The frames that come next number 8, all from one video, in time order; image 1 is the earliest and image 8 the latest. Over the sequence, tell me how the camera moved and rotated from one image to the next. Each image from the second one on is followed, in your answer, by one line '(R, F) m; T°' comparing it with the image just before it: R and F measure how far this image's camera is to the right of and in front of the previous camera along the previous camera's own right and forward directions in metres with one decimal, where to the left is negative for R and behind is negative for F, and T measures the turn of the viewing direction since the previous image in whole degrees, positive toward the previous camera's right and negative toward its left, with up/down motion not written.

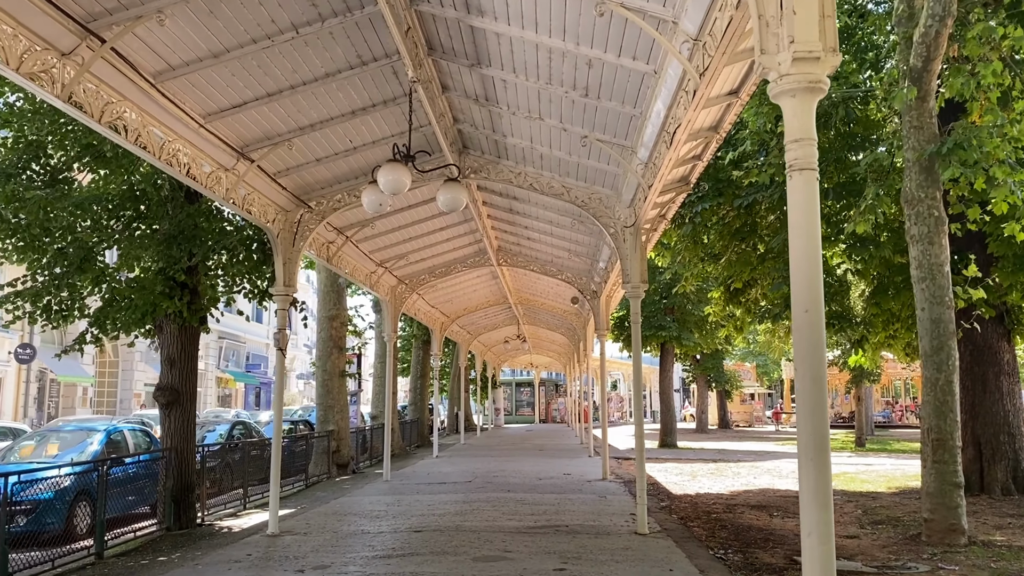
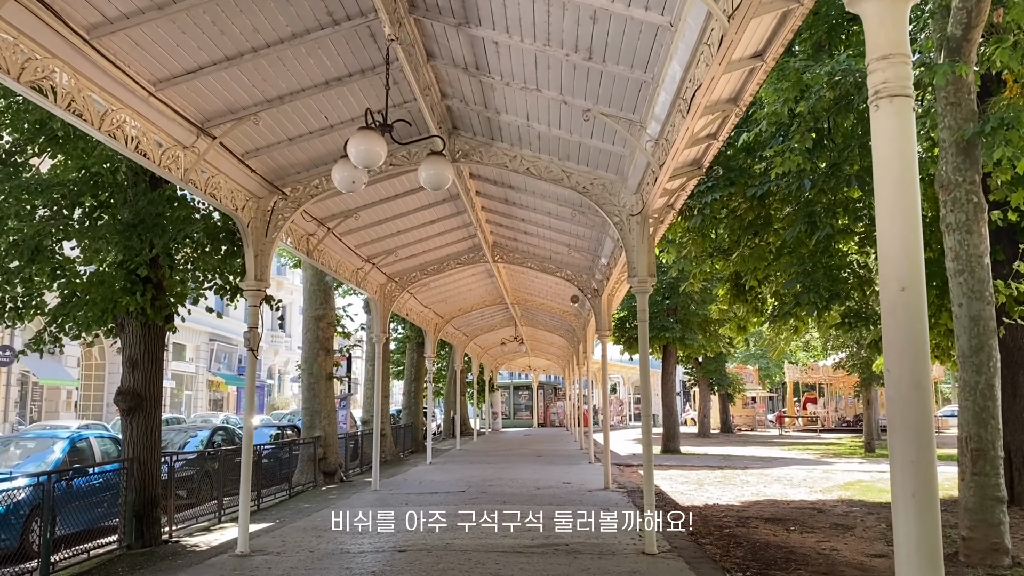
(0.0, +0.8) m; 0°
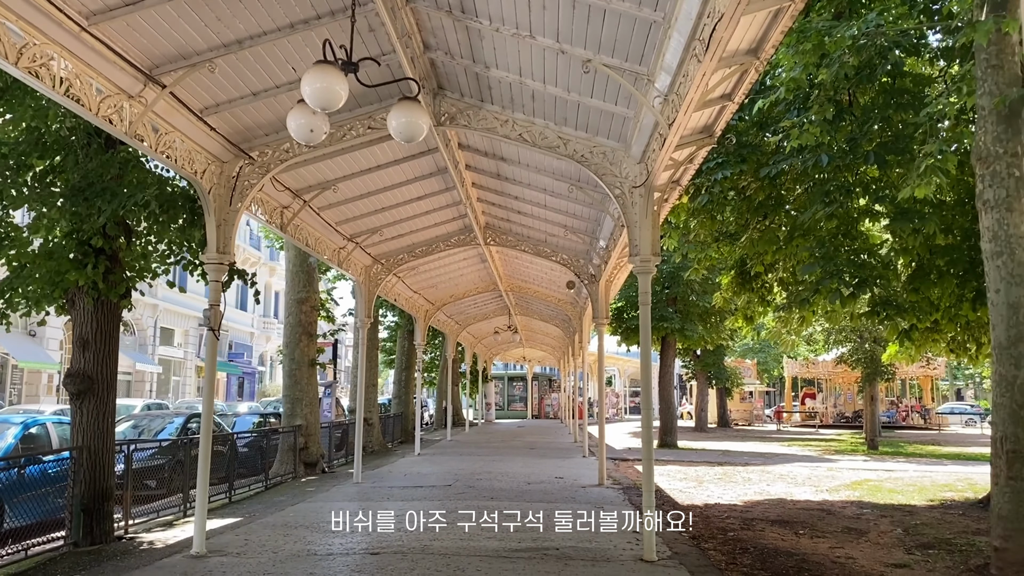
(+0.1, +0.8) m; 0°
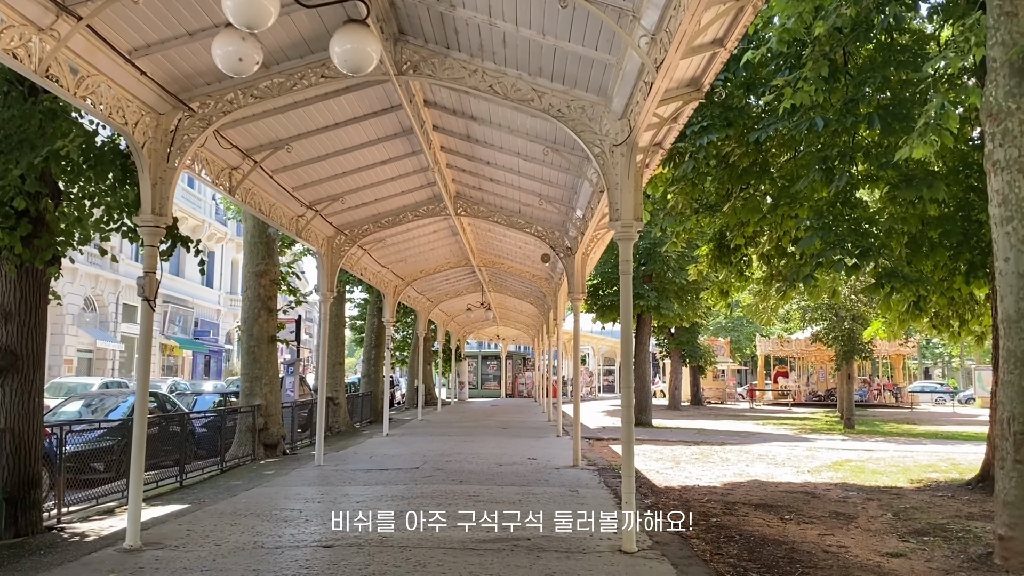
(0.0, +0.7) m; +2°
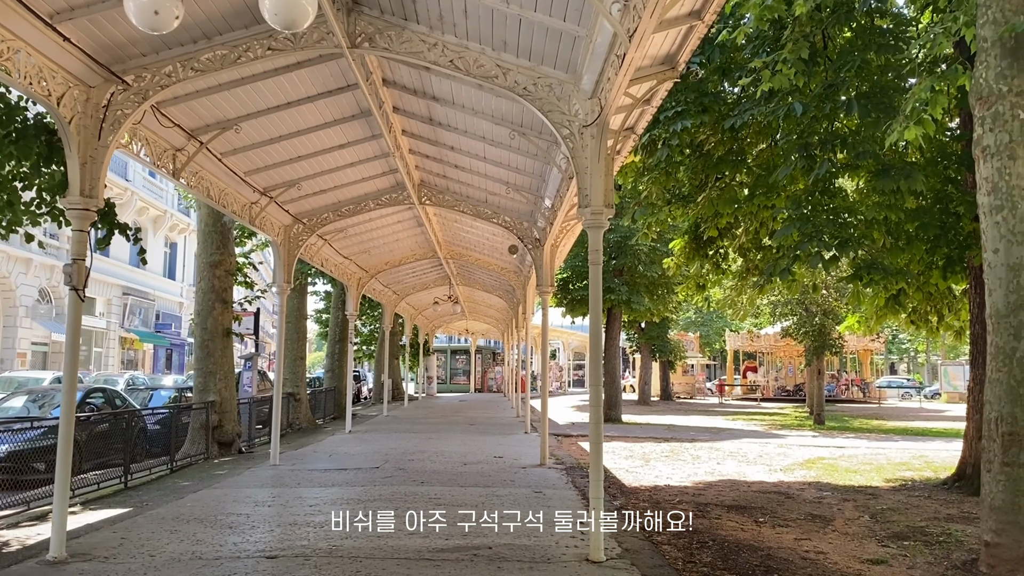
(+0.1, +0.5) m; +2°
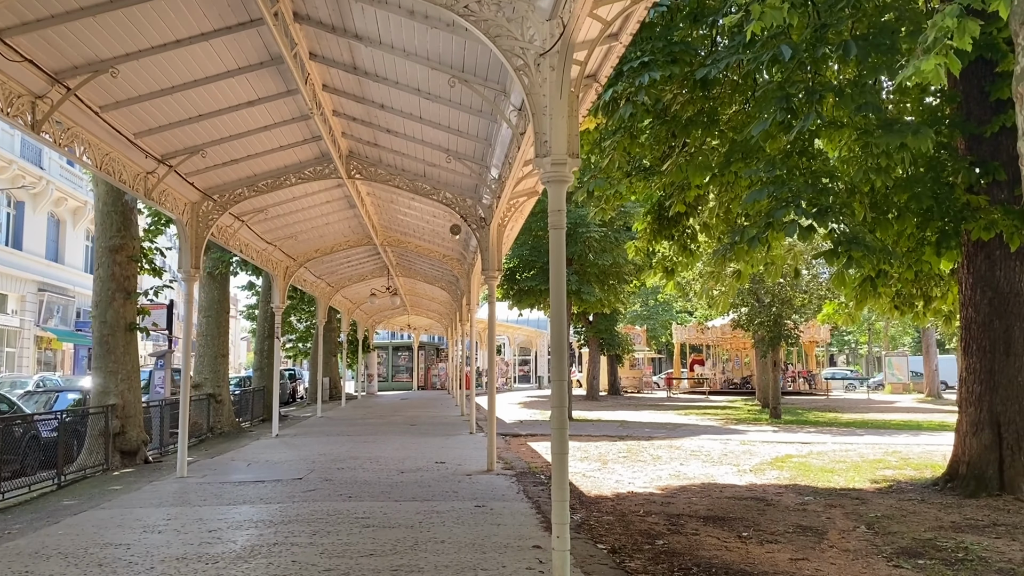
(0.0, +1.3) m; +4°
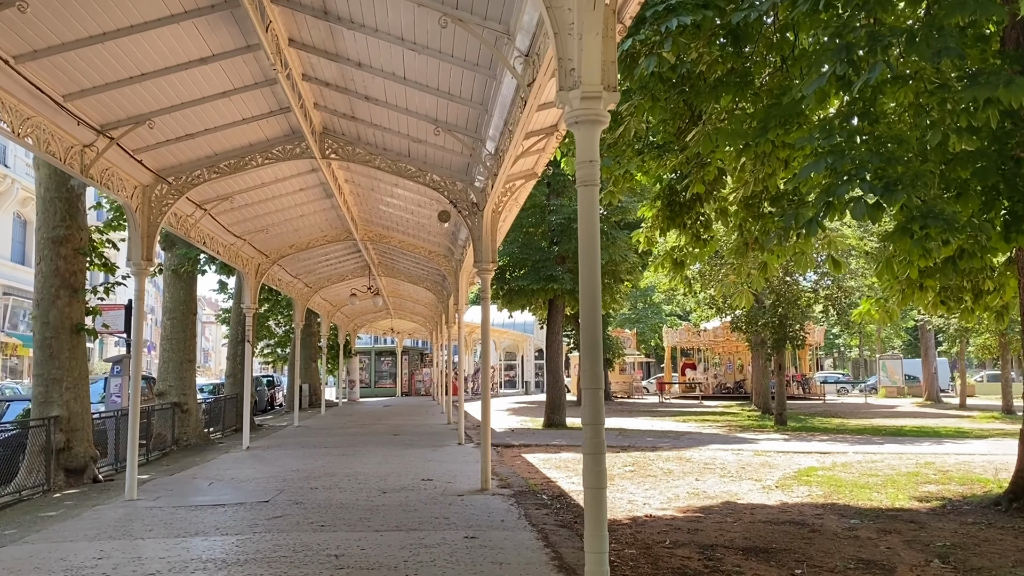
(-0.2, +1.3) m; +1°
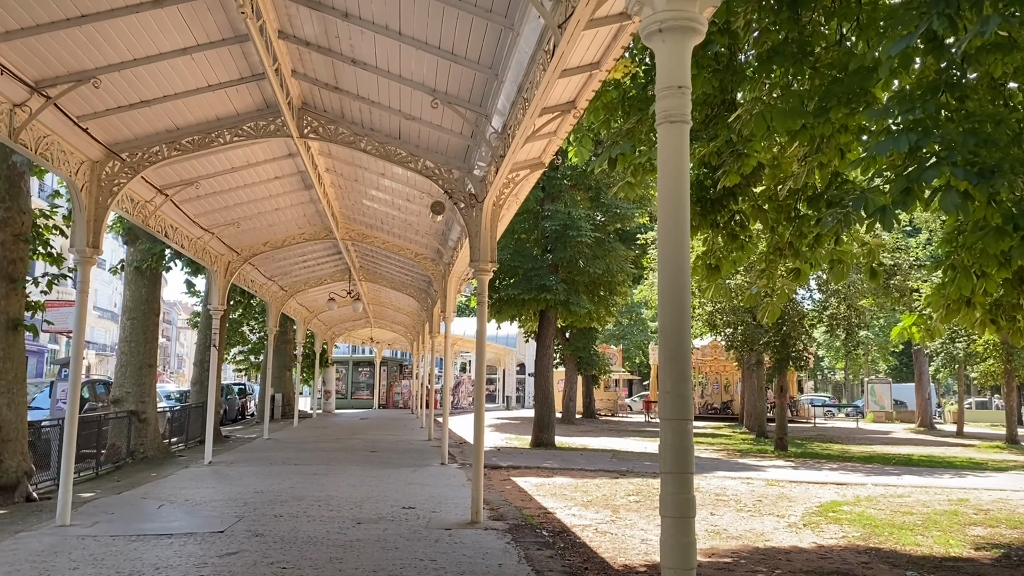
(-0.2, +1.2) m; +1°
